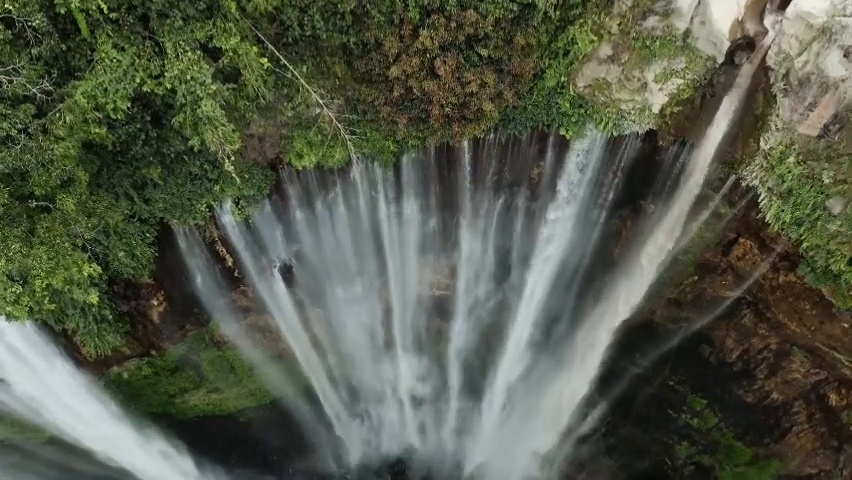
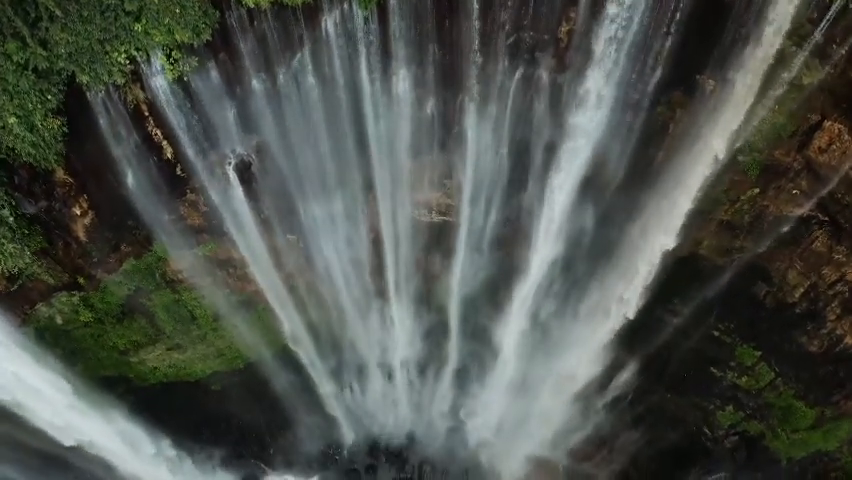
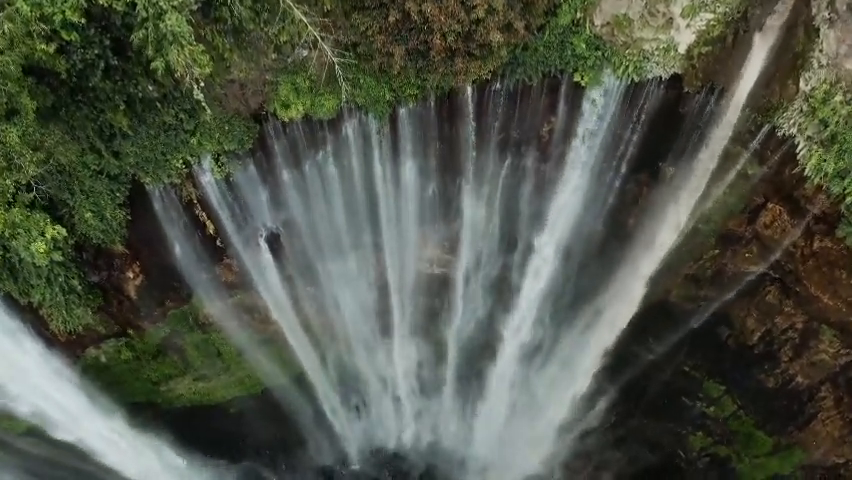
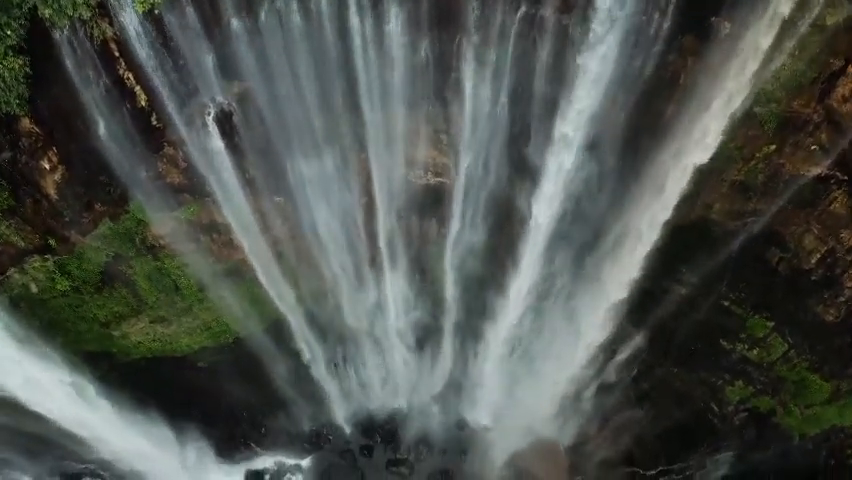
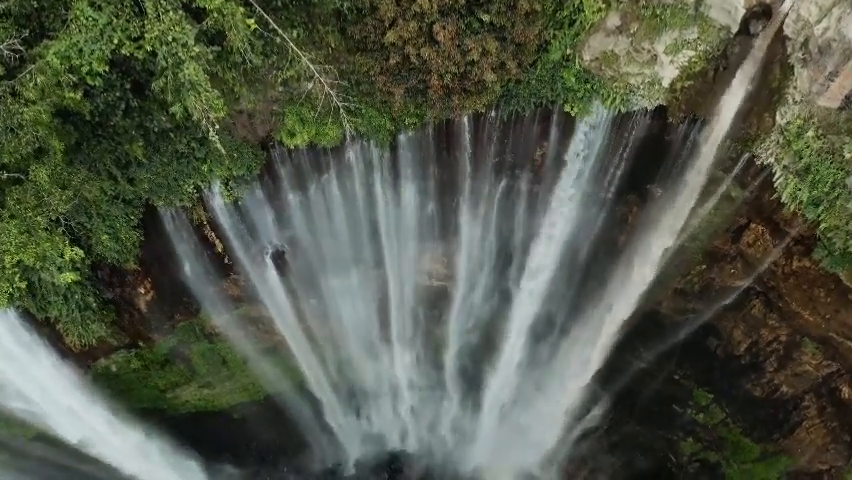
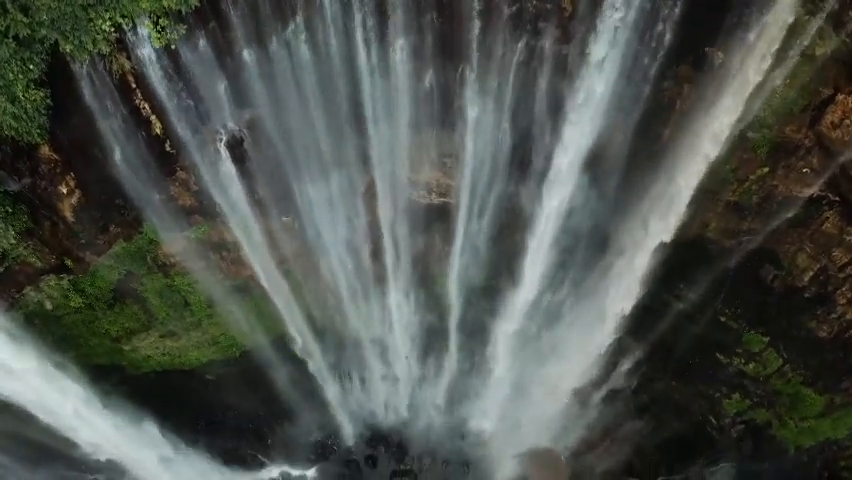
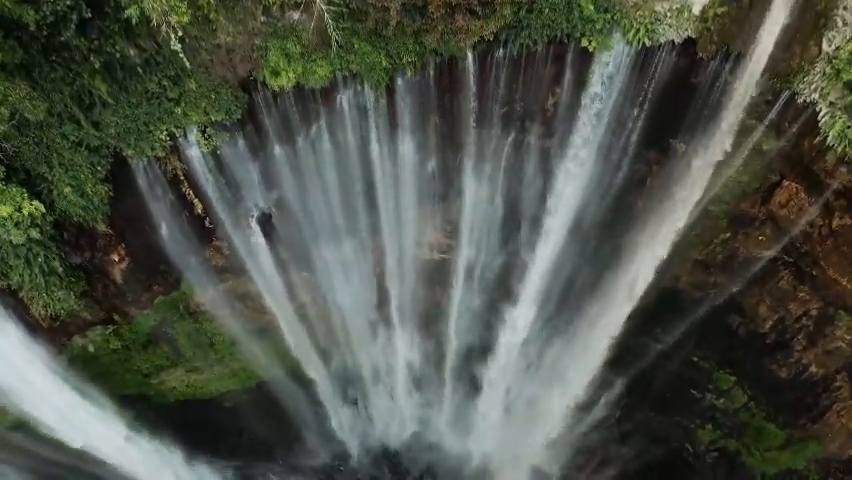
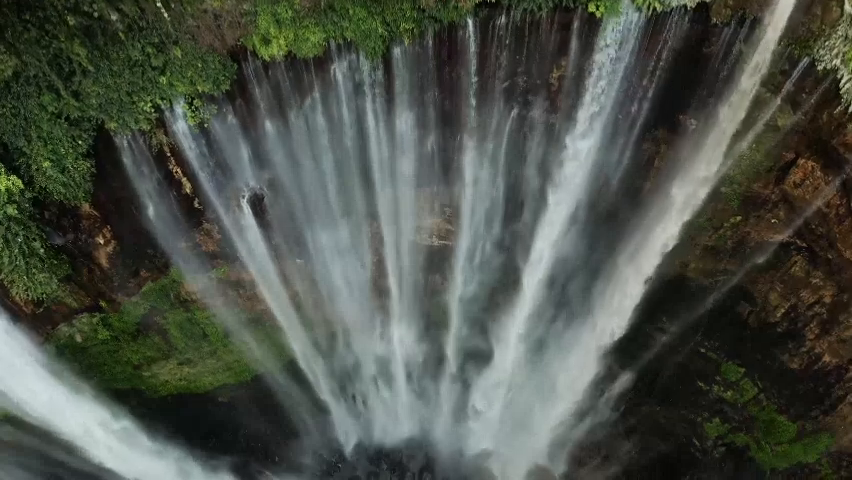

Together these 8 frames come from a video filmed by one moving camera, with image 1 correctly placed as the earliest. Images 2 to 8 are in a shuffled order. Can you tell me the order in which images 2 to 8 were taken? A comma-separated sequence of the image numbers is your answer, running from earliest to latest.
5, 3, 7, 8, 2, 6, 4
